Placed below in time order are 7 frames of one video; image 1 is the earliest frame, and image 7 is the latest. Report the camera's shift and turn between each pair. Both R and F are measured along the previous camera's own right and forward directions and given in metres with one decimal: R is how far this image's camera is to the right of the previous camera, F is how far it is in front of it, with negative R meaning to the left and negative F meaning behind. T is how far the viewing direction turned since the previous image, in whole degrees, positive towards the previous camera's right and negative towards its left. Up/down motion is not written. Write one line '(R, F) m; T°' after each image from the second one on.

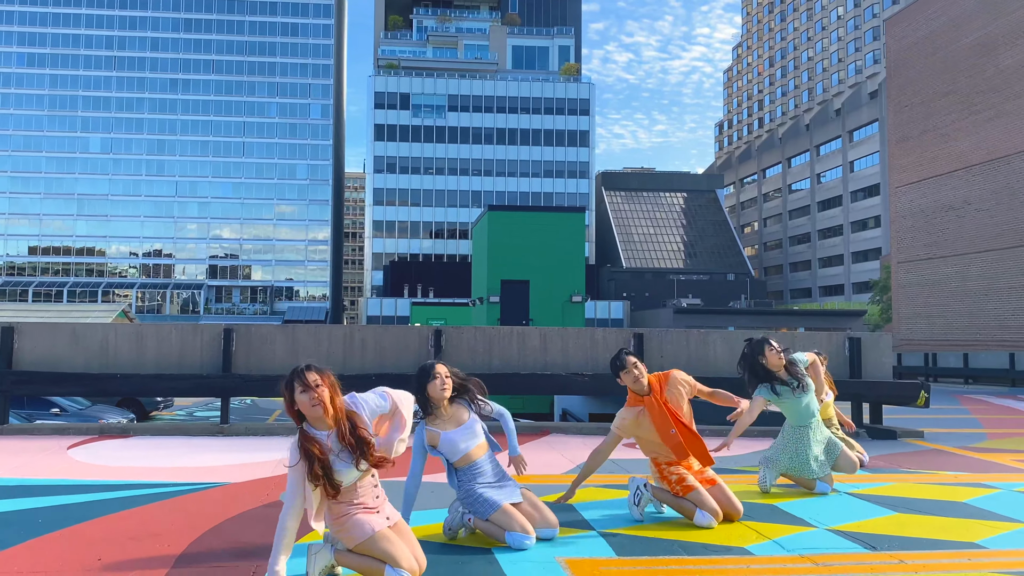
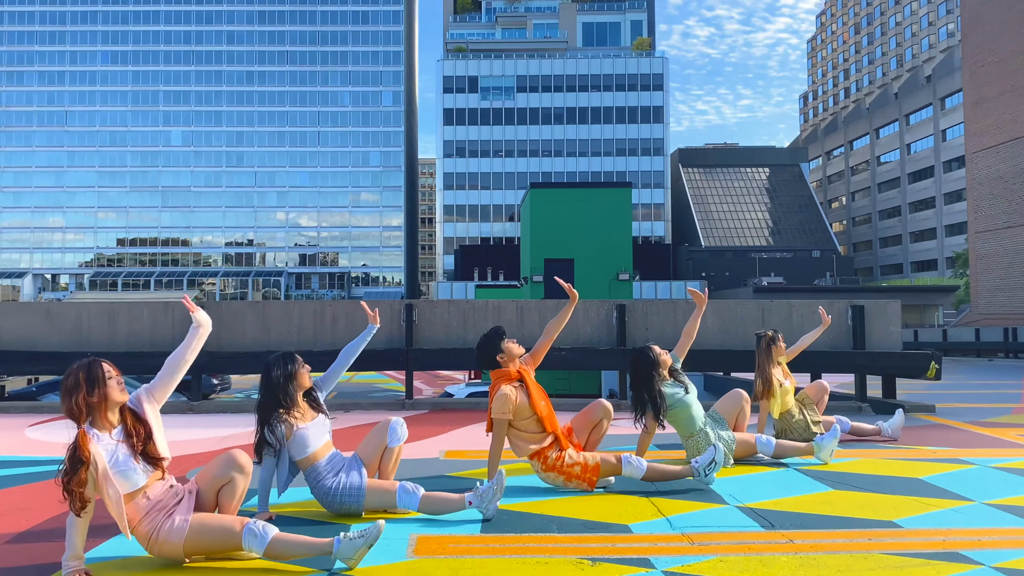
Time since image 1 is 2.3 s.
(+0.9, +0.3) m; -5°
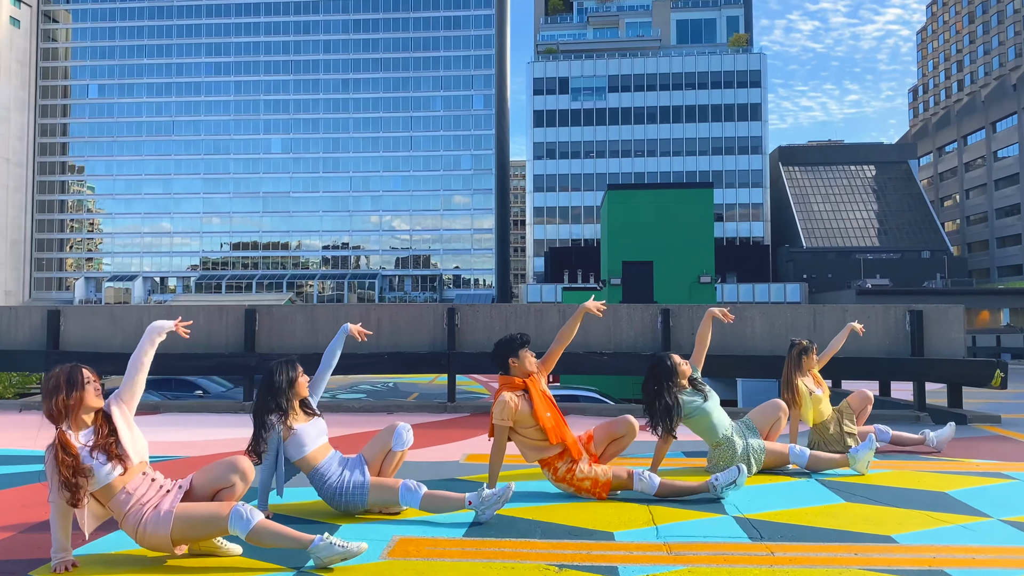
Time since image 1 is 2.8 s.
(+0.4, 0.0) m; -6°
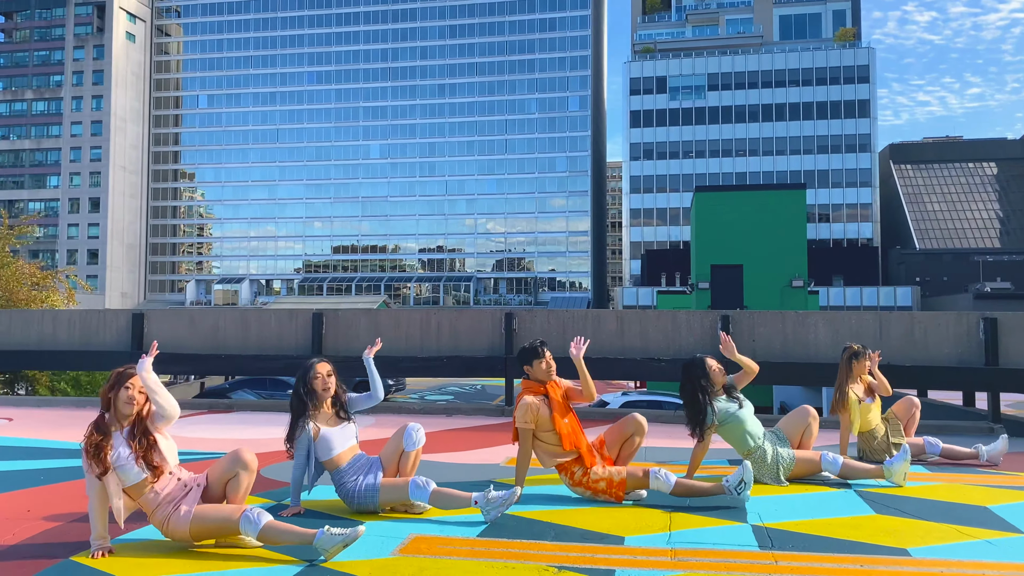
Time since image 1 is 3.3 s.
(+0.3, -0.1) m; -6°
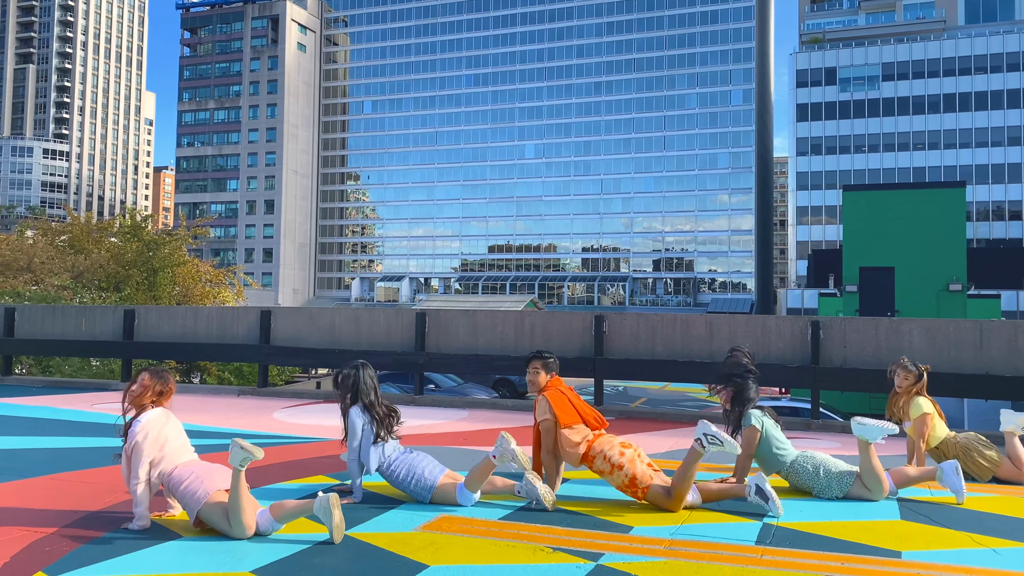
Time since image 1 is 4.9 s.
(+0.6, -0.2) m; -10°
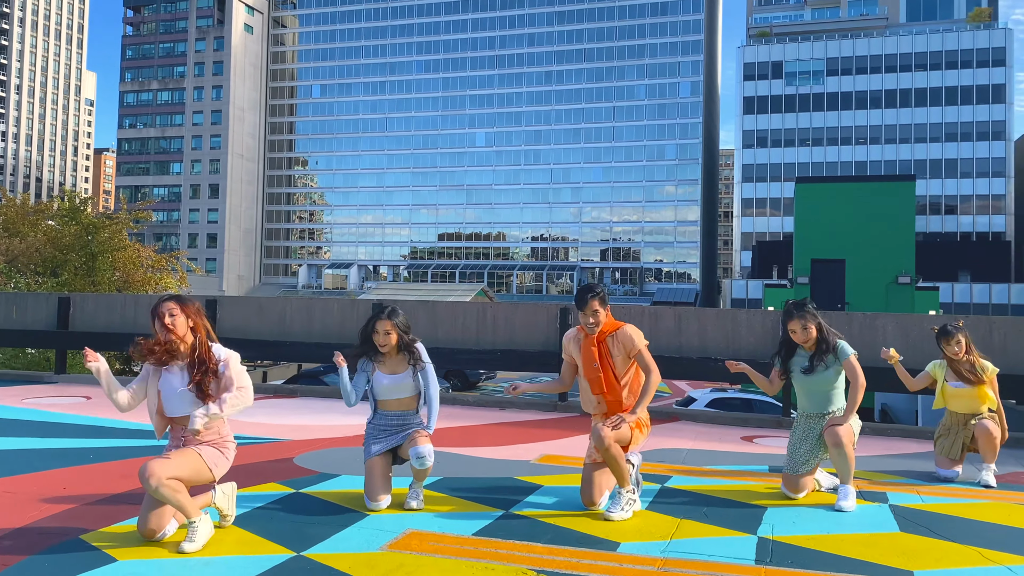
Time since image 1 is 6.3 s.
(-0.1, +0.3) m; +3°
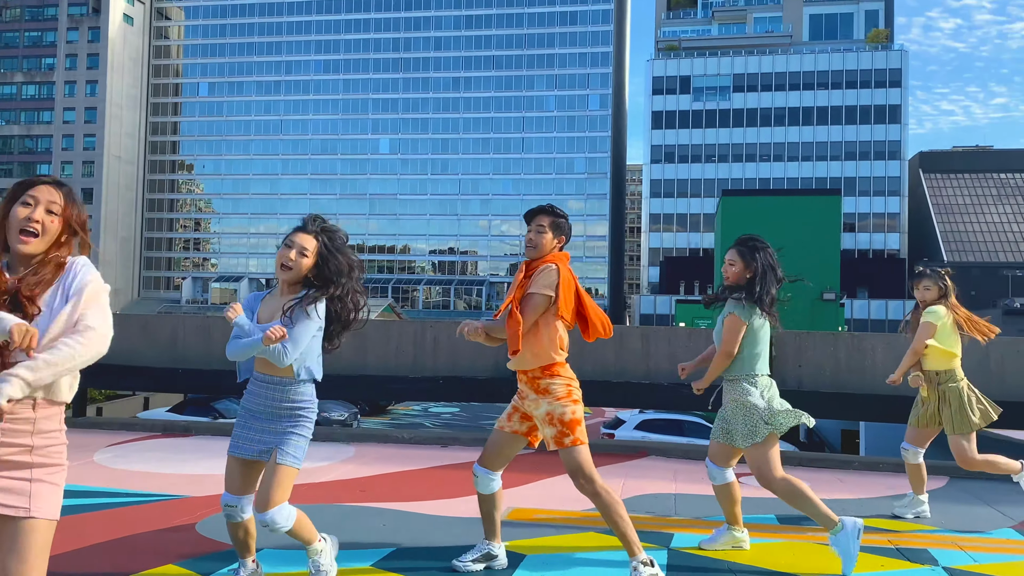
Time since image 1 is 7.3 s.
(-0.7, +3.5) m; +7°
